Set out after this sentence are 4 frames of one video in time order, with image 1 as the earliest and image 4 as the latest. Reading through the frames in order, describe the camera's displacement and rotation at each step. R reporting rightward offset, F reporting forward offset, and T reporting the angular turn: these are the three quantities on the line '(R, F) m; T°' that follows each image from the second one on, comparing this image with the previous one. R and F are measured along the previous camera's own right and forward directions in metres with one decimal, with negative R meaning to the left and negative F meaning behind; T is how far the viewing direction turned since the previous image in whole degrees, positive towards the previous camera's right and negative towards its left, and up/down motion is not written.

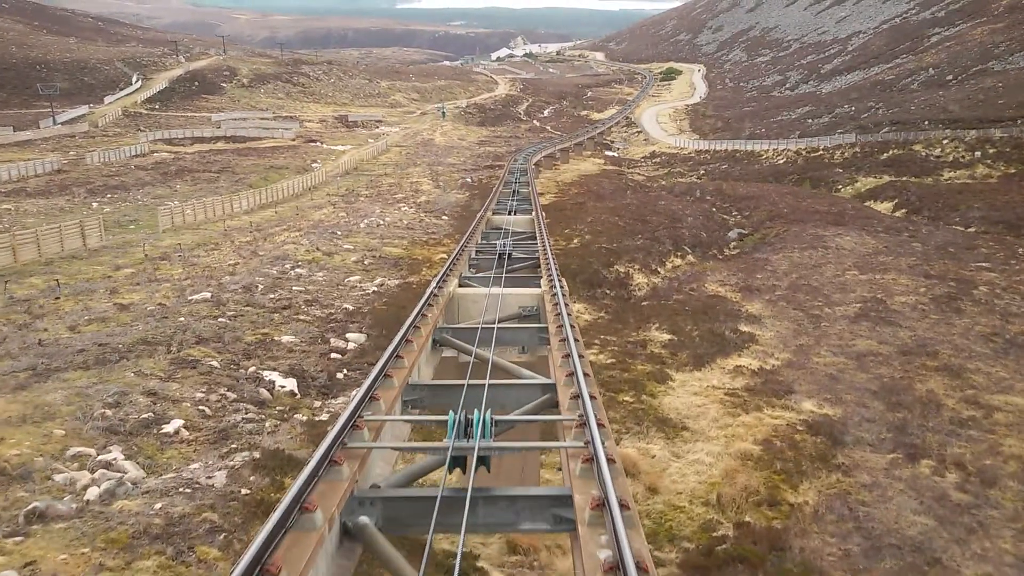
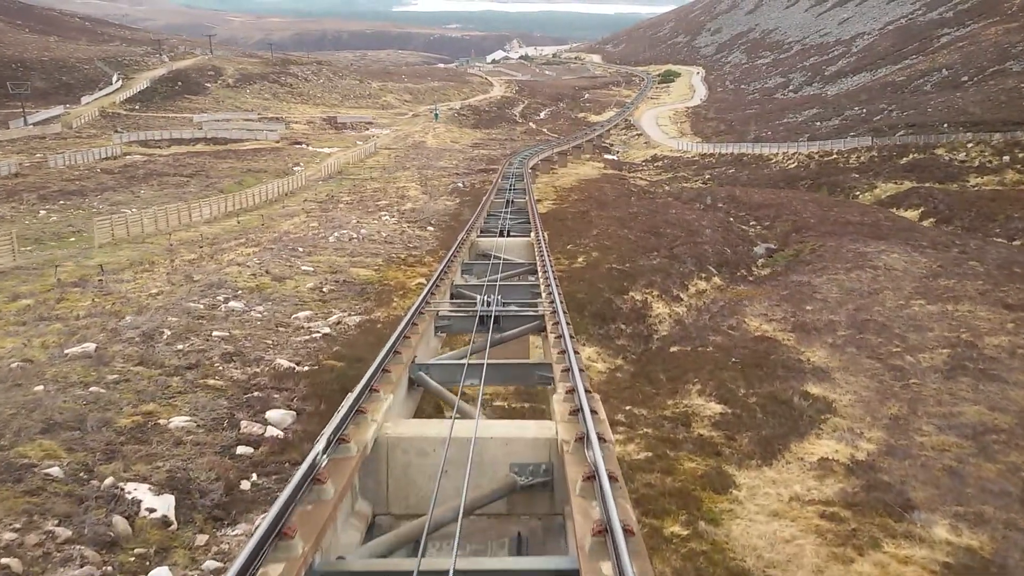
(0.0, +3.7) m; 0°
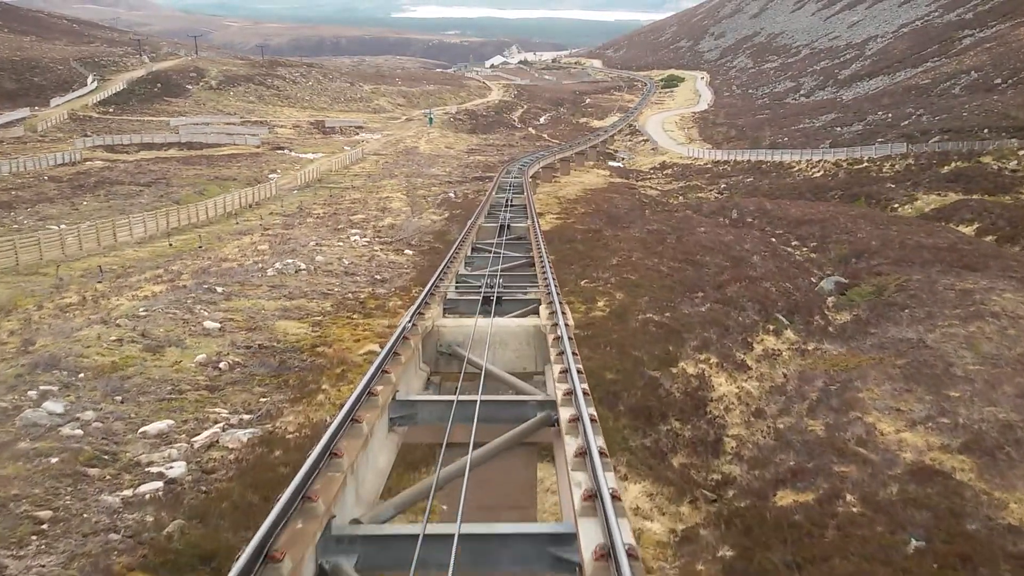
(0.0, +5.4) m; 0°
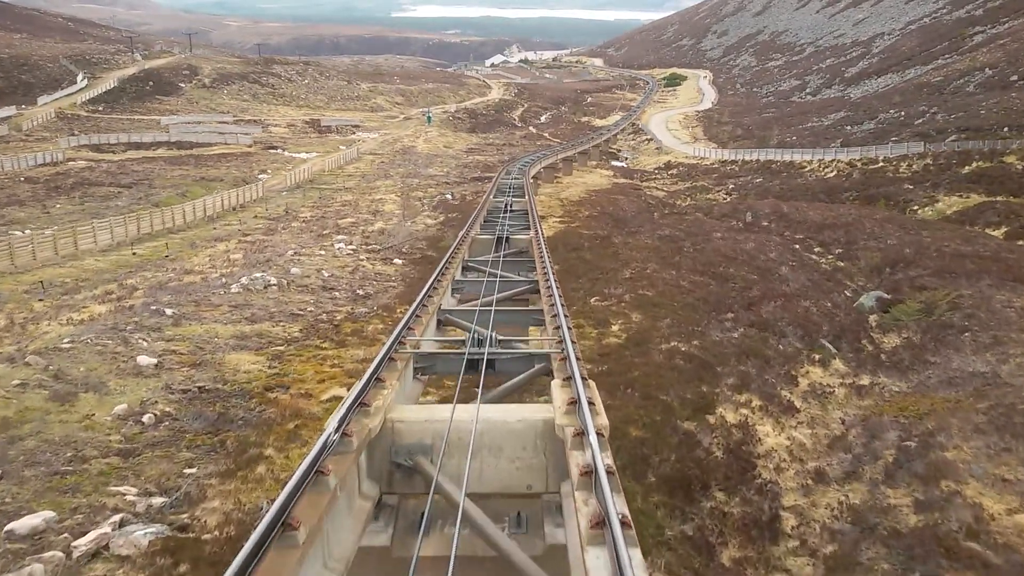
(0.0, +2.1) m; 0°
